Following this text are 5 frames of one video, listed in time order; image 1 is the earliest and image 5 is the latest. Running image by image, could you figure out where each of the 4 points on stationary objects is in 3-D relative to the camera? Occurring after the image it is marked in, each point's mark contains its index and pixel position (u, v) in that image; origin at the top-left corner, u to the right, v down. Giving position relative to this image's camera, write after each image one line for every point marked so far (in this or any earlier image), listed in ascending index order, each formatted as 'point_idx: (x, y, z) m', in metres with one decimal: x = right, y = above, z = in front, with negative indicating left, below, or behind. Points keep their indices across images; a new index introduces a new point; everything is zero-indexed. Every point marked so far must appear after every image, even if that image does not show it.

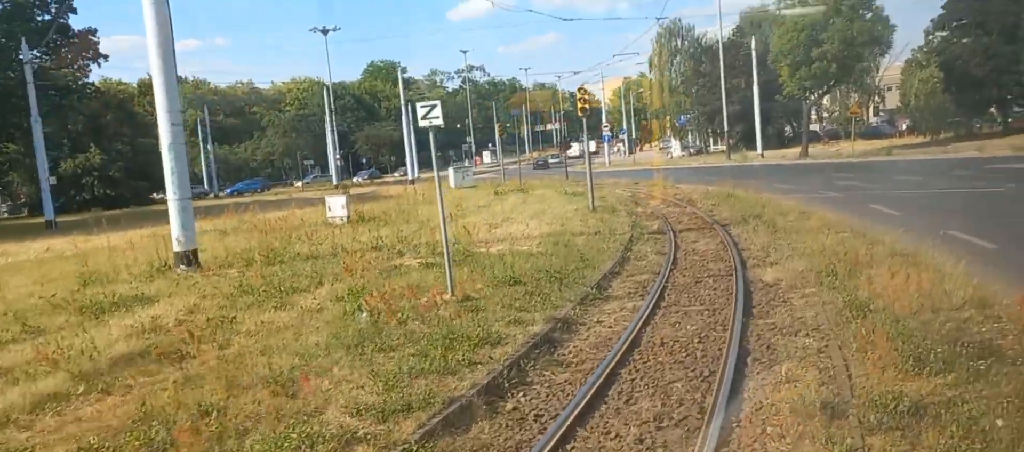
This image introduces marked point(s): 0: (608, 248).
0: (+1.7, -0.4, +18.1) m
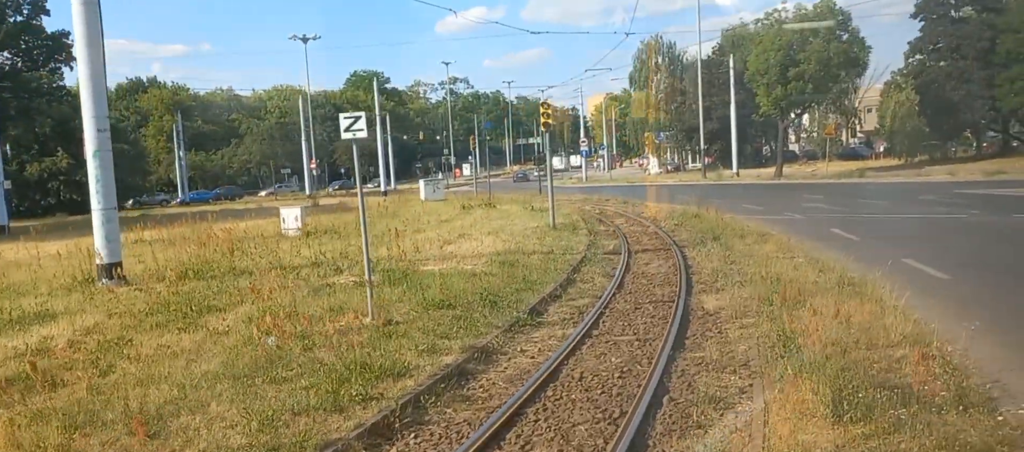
0: (+0.7, -0.8, +17.6) m
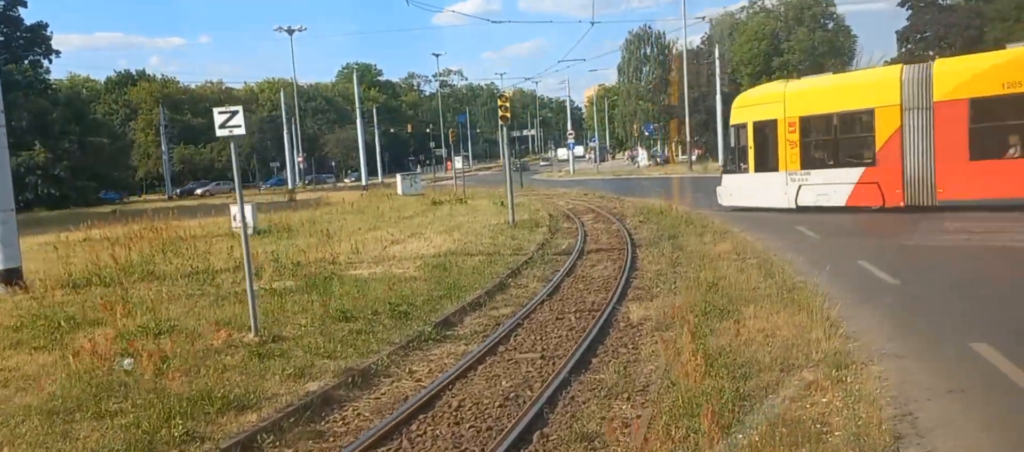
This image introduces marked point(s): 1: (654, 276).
0: (-0.4, -0.8, +16.7) m
1: (+2.3, -0.8, +16.0) m
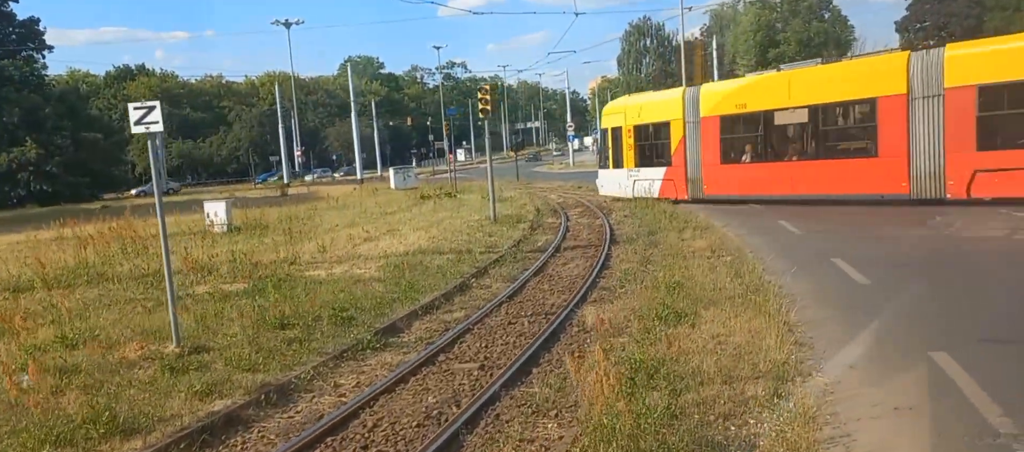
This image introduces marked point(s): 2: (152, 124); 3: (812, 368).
0: (-0.9, -0.8, +16.1) m
1: (+1.7, -0.8, +15.4) m
2: (-3.3, +0.9, +9.1) m
3: (+2.4, -1.2, +8.1) m
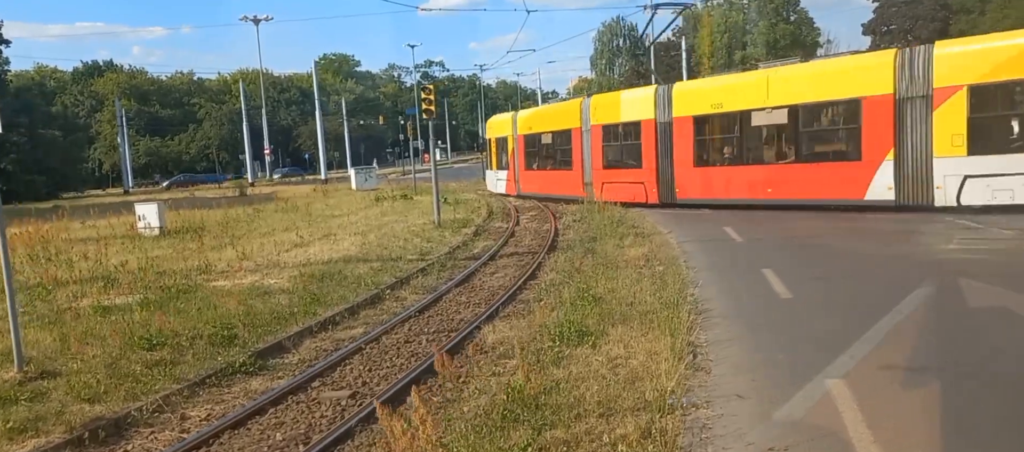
0: (-2.2, -0.9, +15.3) m
1: (+0.5, -0.9, +14.7) m
2: (-4.4, +0.8, +8.3) m
3: (+1.4, -1.3, +7.4) m
